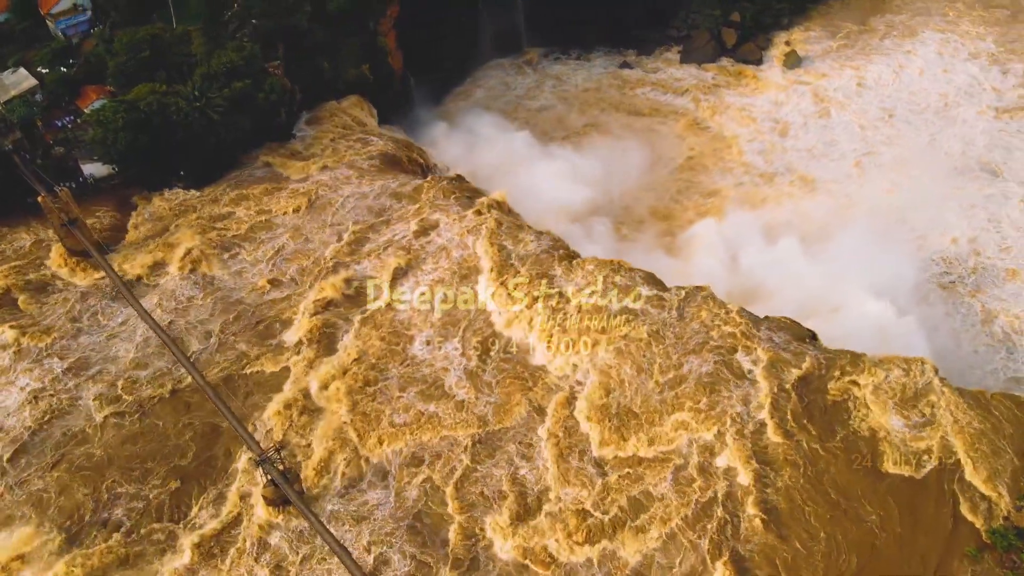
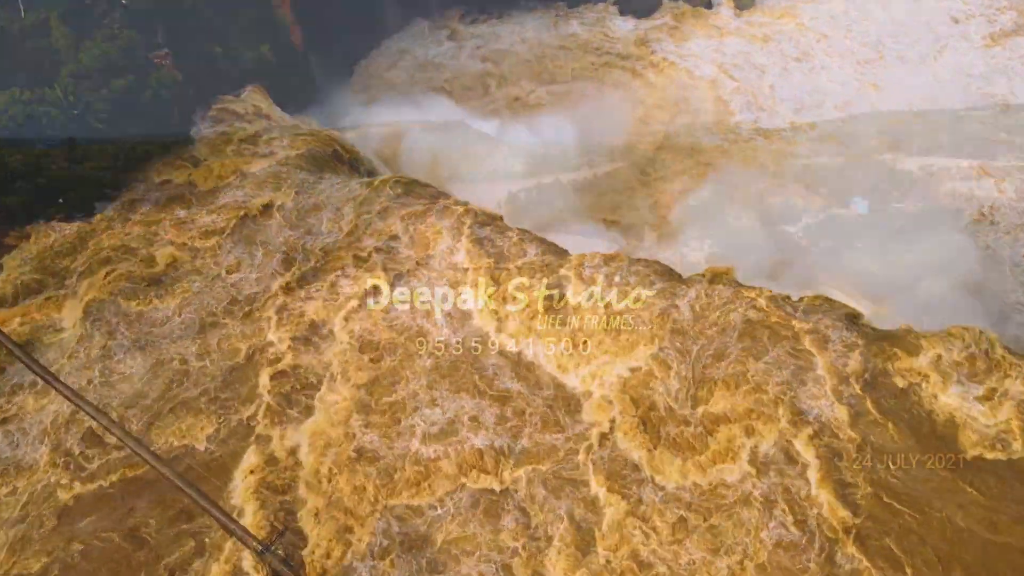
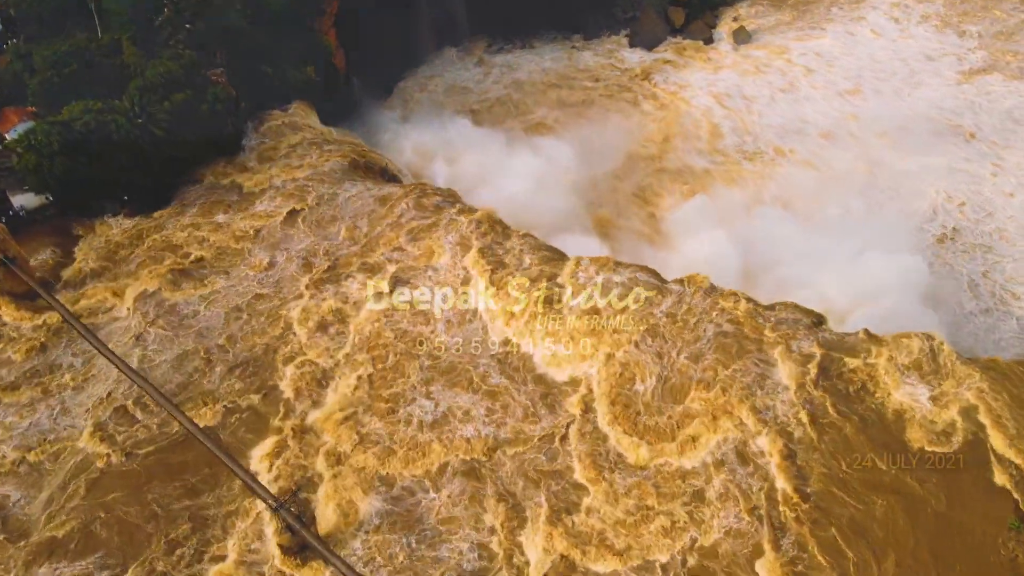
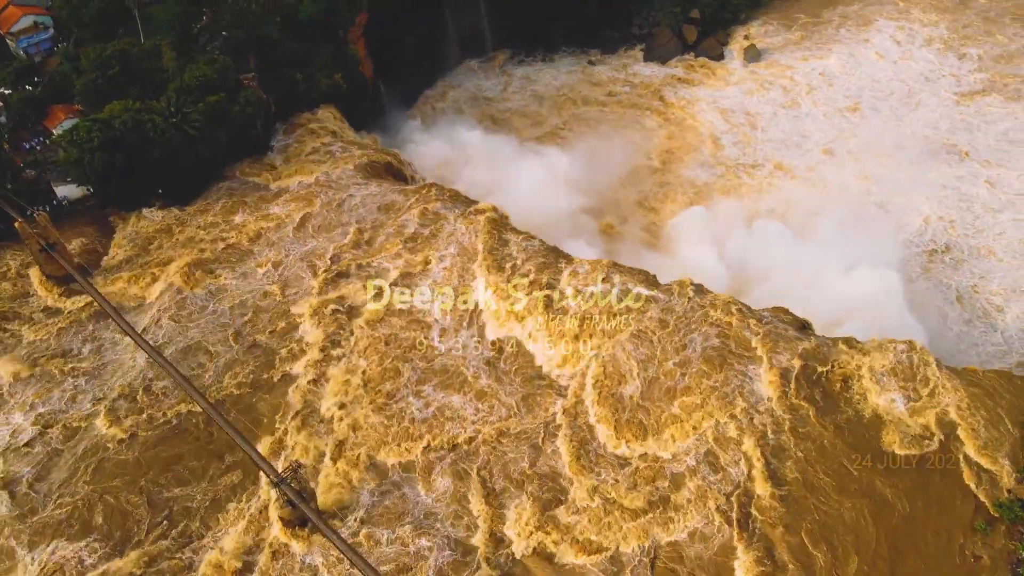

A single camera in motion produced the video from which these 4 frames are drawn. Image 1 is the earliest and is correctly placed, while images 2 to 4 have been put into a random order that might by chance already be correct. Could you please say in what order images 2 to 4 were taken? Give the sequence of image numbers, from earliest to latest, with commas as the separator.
4, 3, 2
